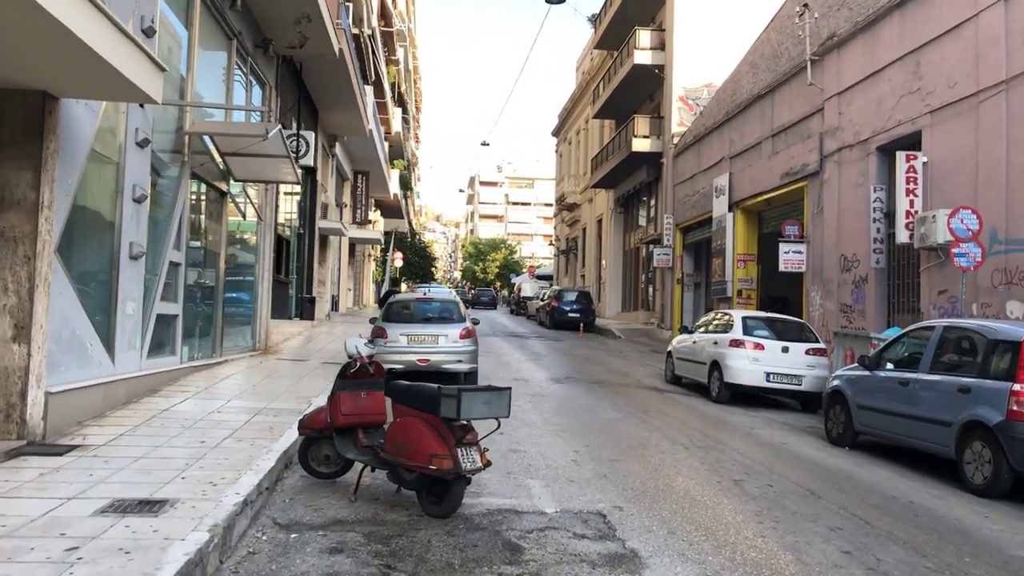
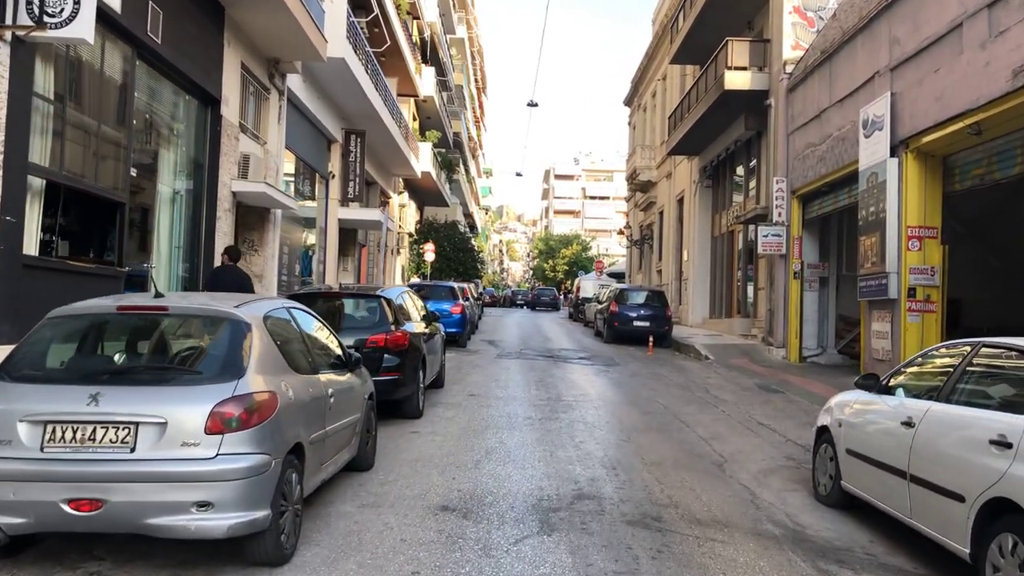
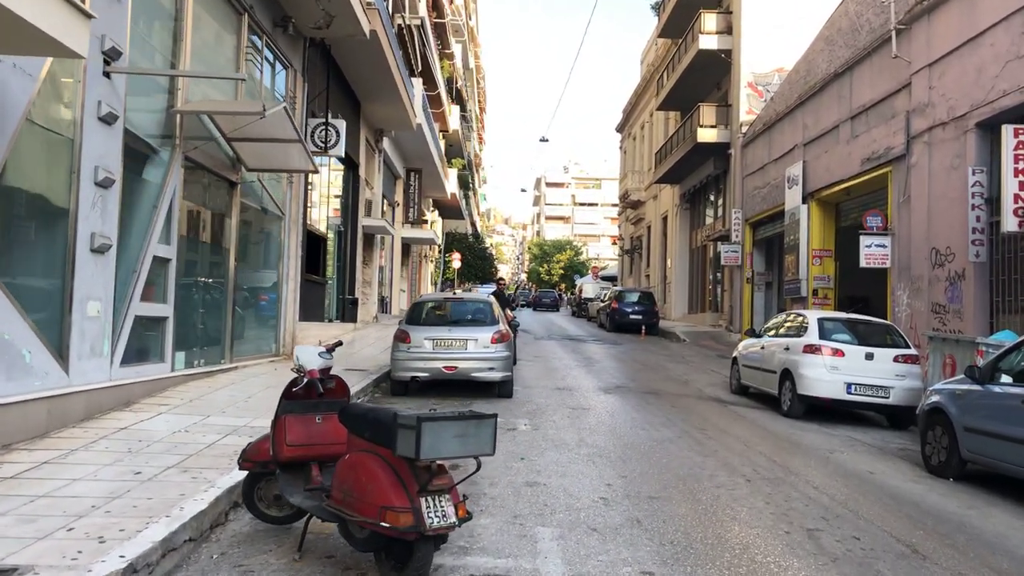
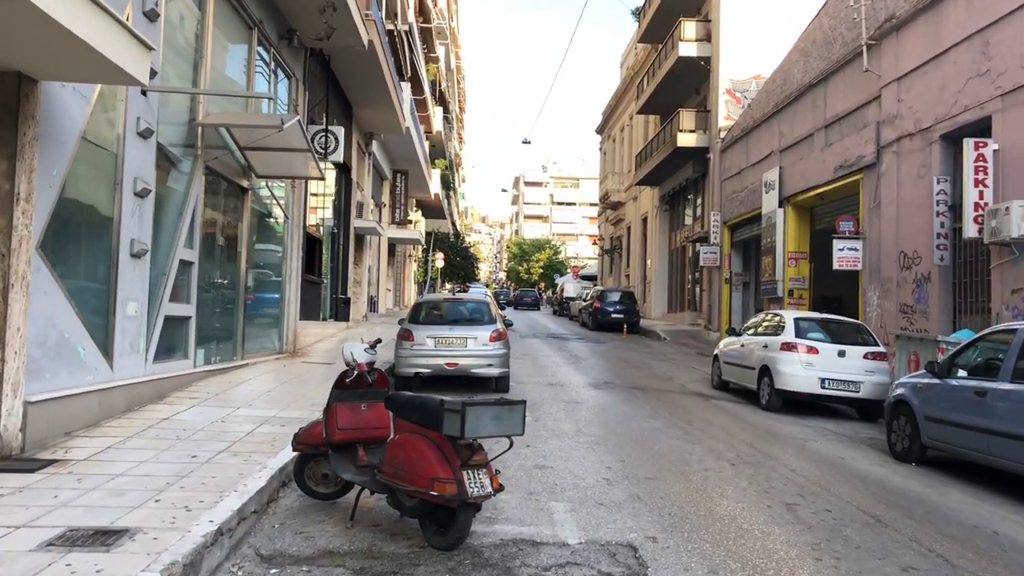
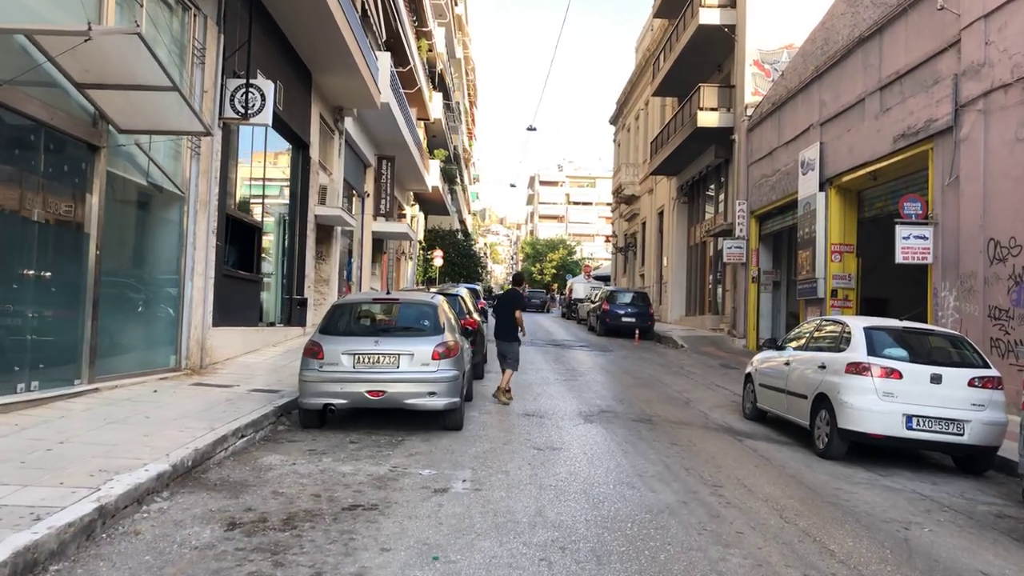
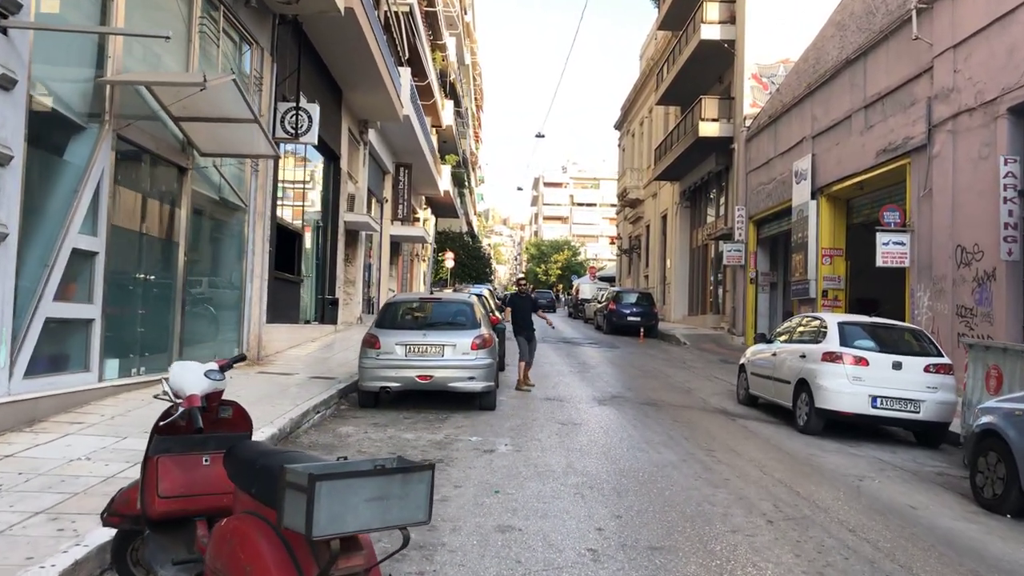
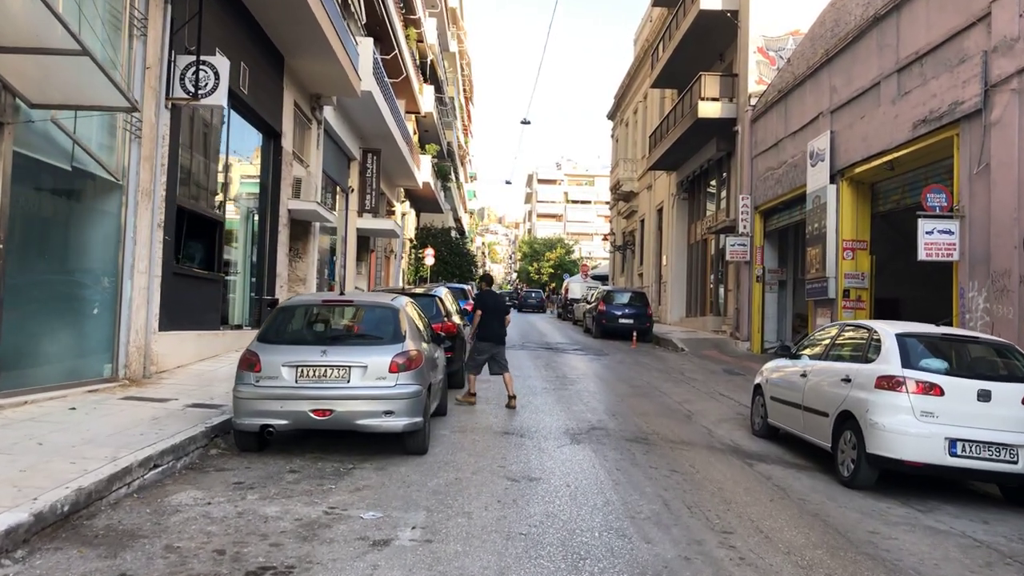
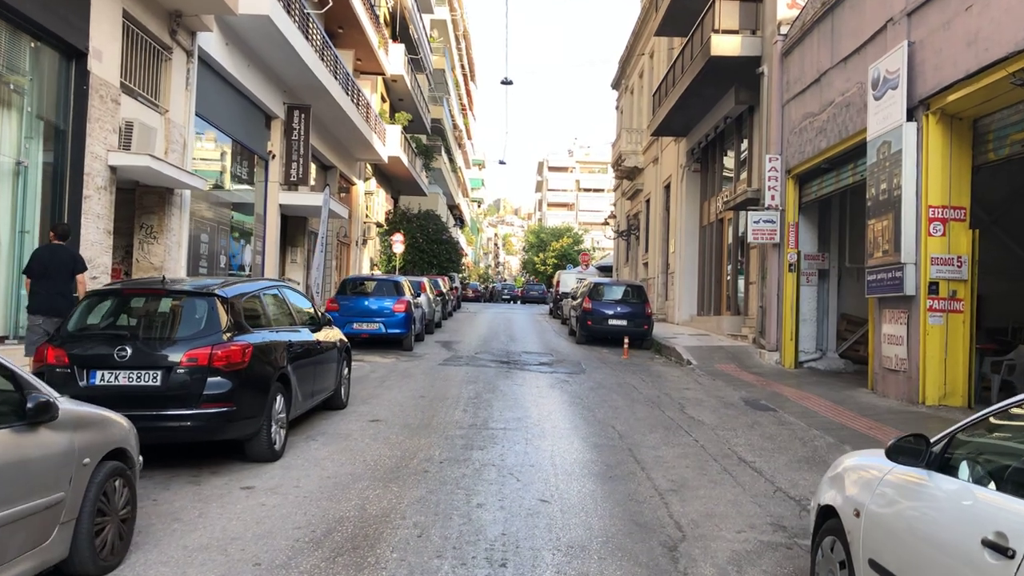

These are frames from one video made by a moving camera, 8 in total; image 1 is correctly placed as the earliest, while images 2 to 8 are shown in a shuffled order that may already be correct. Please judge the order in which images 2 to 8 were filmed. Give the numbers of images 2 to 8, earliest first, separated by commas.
4, 3, 6, 5, 7, 2, 8
